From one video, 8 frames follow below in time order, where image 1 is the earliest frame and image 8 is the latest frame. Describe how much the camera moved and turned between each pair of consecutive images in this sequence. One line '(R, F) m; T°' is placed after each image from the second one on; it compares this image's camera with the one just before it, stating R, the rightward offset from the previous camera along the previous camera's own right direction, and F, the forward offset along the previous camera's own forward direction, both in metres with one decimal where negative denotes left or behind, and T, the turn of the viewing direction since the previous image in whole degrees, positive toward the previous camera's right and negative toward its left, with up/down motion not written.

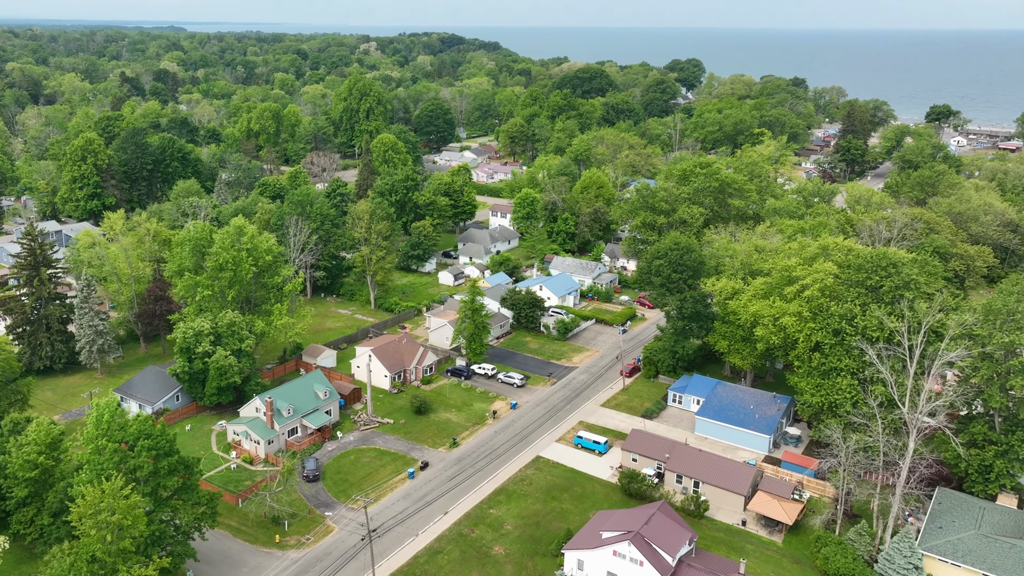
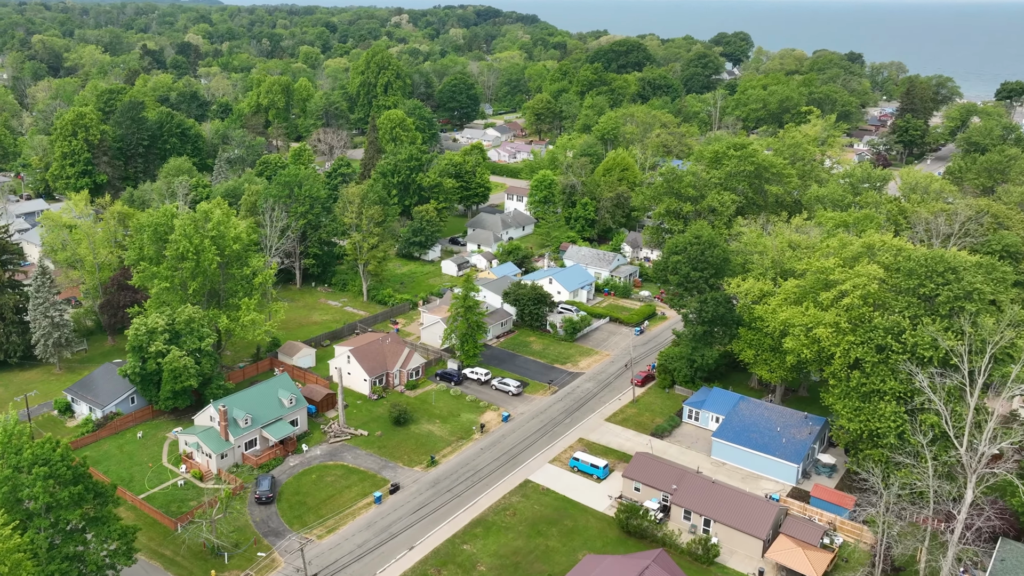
(+3.7, +8.3) m; -3°
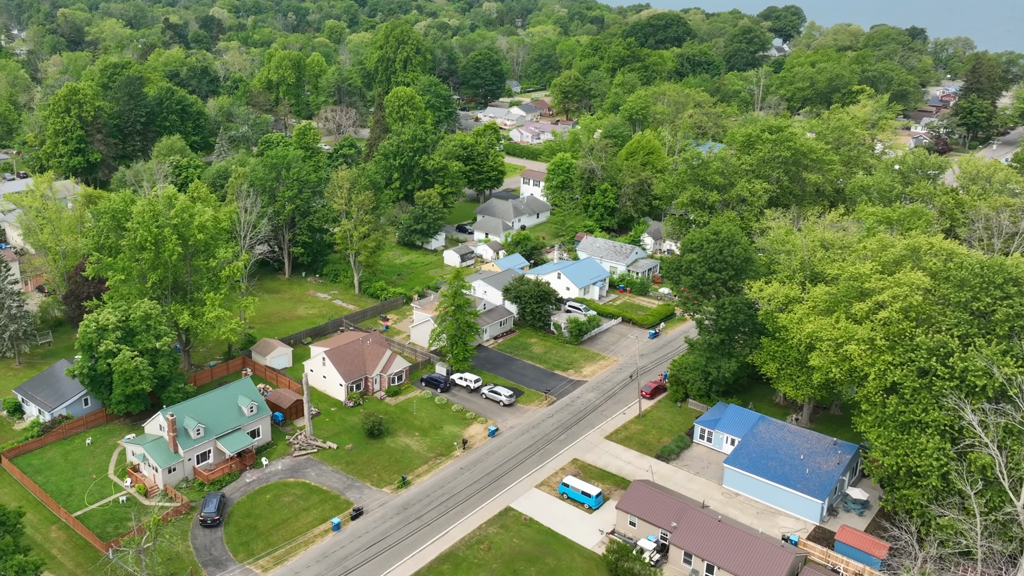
(+3.5, +6.7) m; -3°
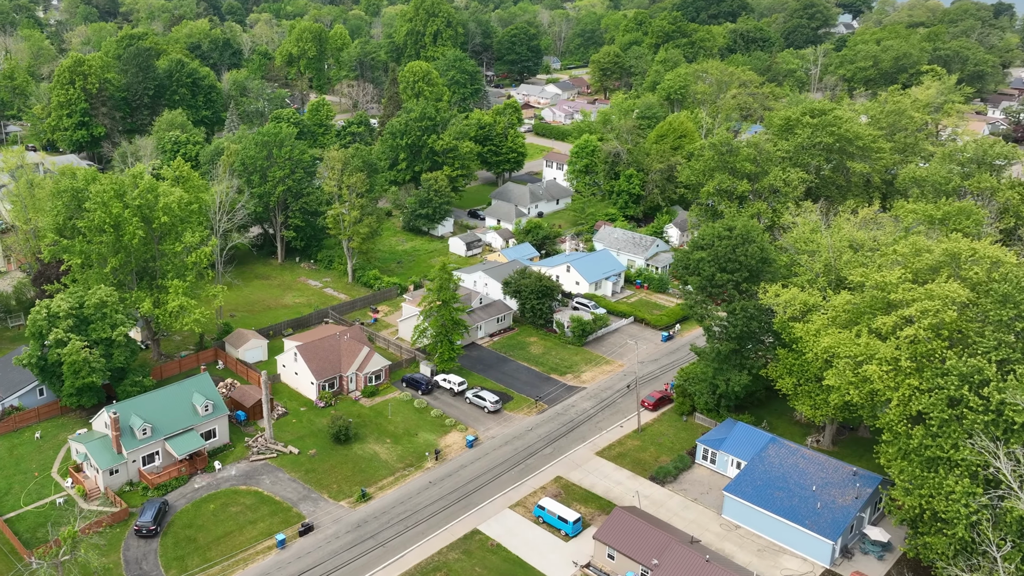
(+4.3, +5.3) m; -4°
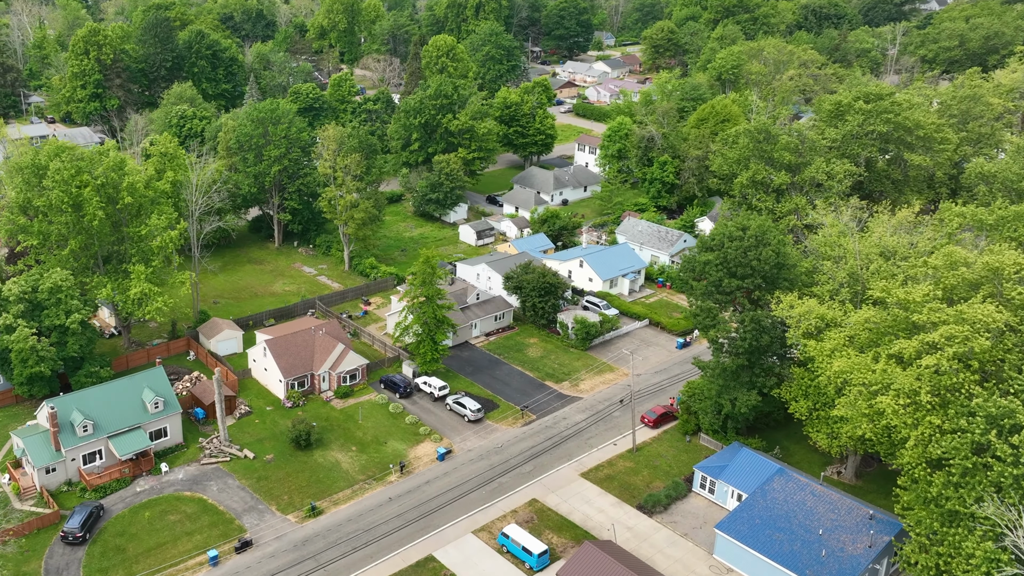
(+4.8, +5.1) m; -5°
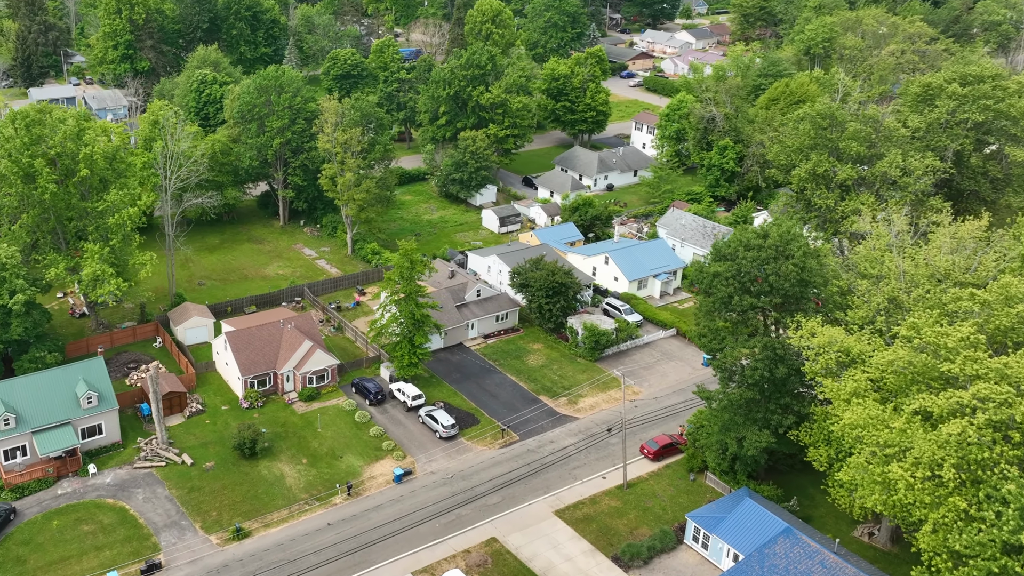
(+6.0, +6.5) m; -7°
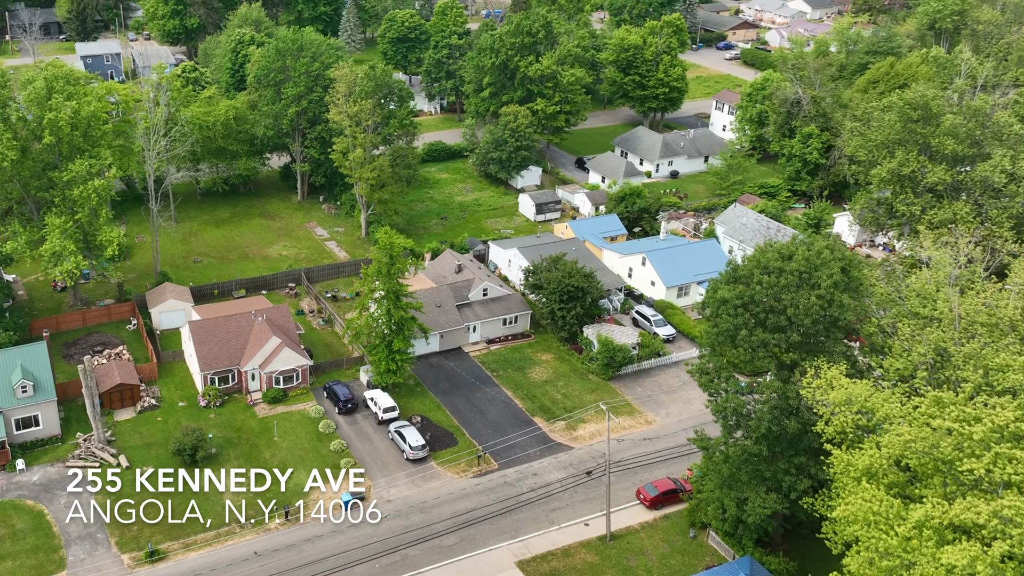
(+5.6, +6.2) m; -8°
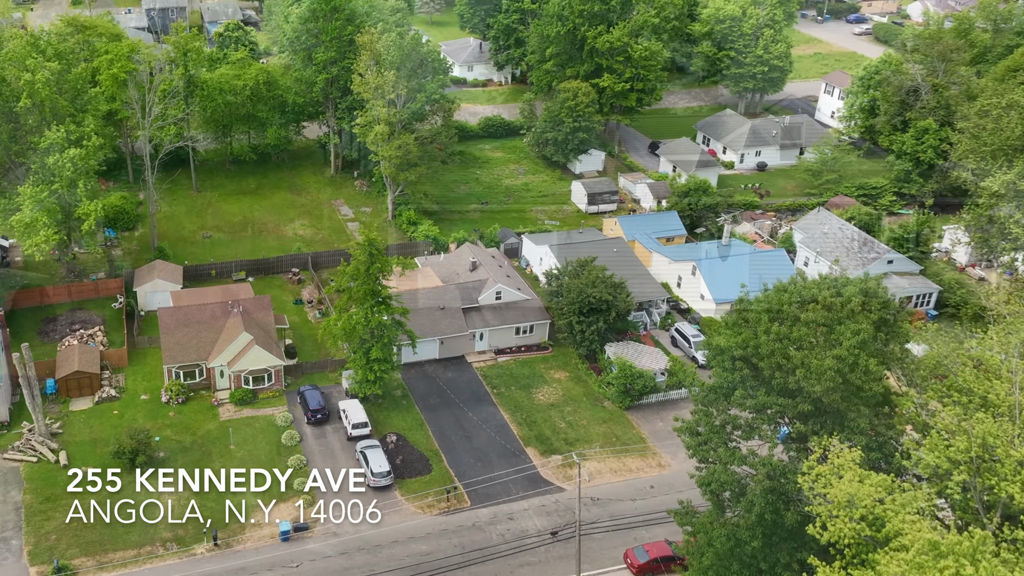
(+5.3, +5.9) m; -9°
